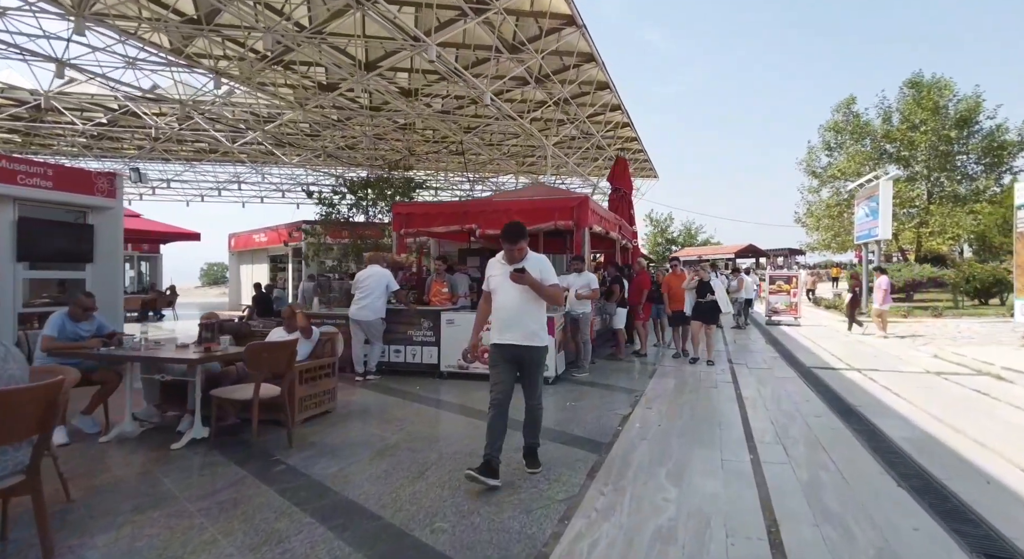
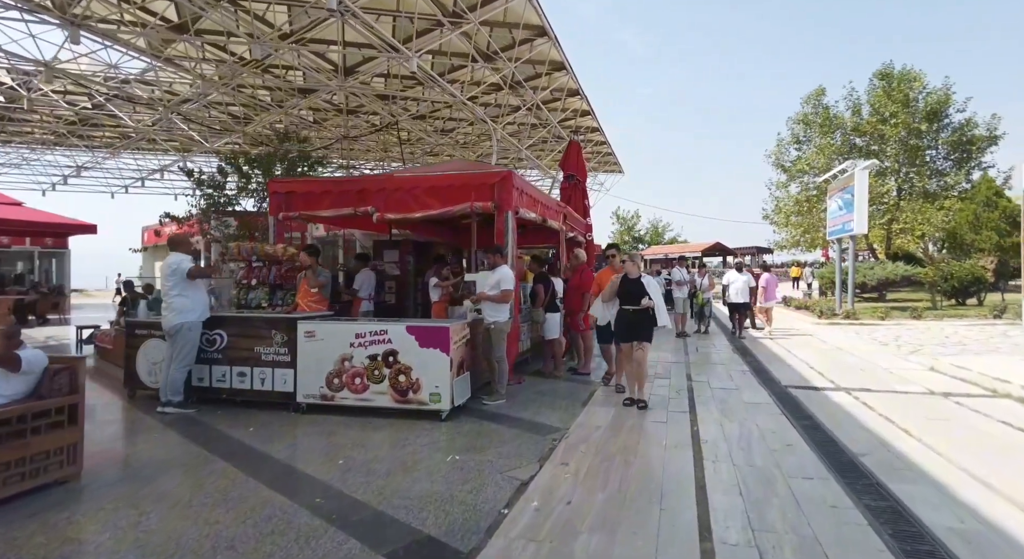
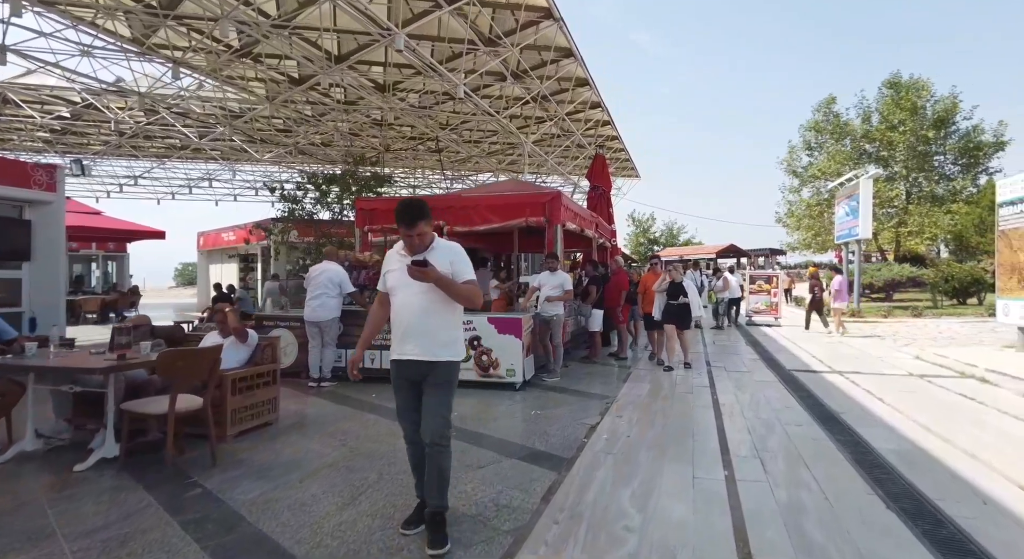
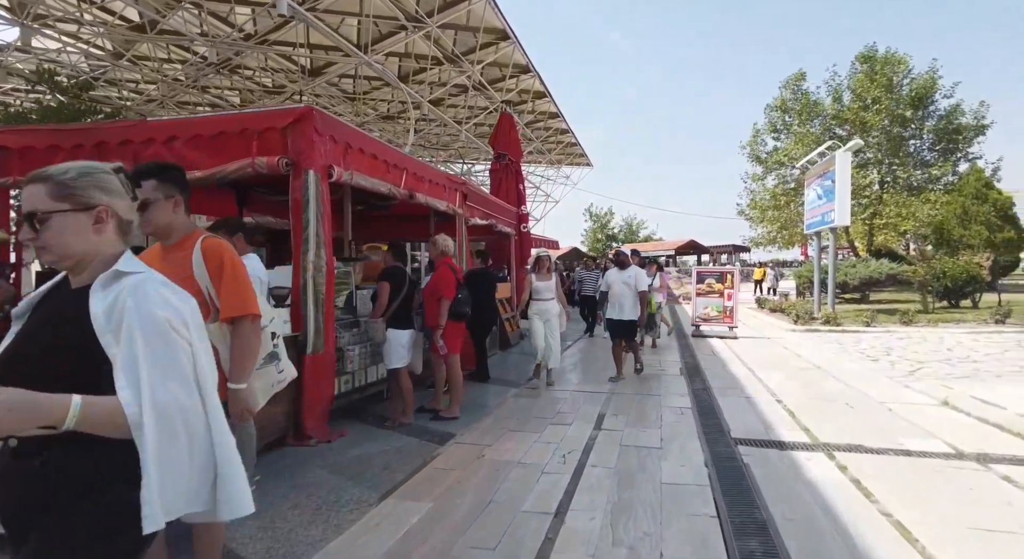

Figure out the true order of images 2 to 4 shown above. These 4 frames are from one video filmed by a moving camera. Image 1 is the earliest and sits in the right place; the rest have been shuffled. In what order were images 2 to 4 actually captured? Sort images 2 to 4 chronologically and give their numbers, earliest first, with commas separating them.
3, 2, 4
